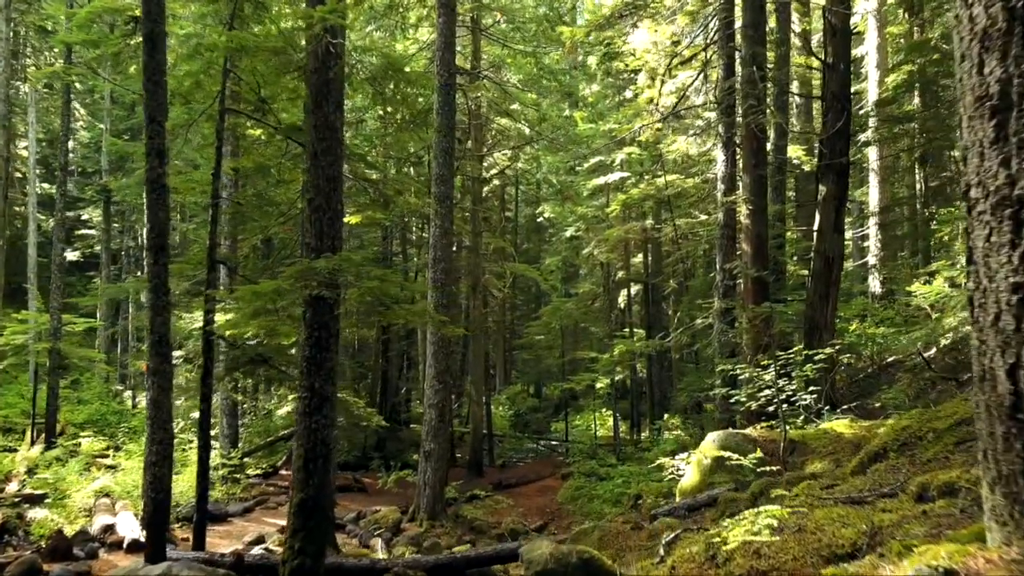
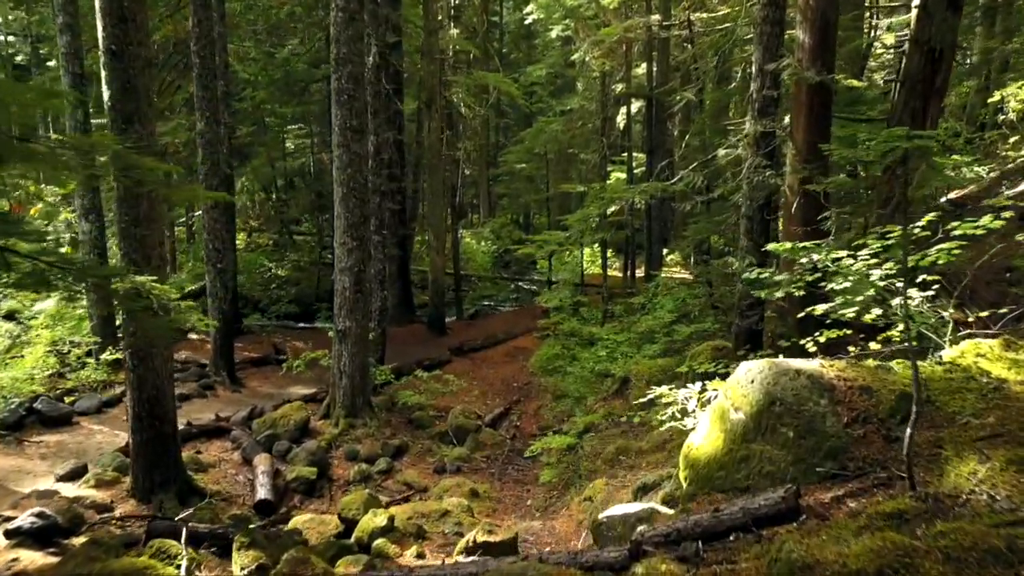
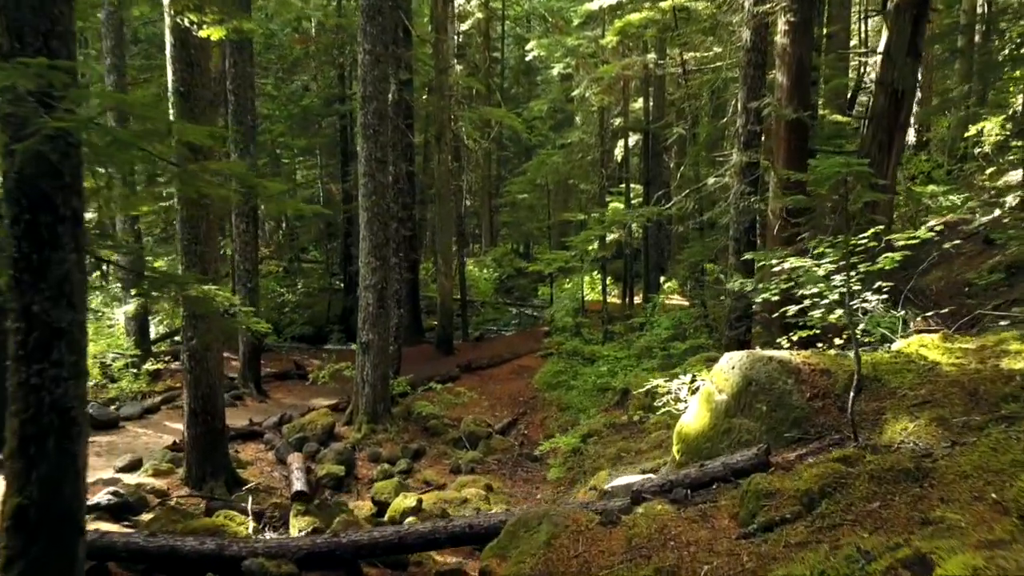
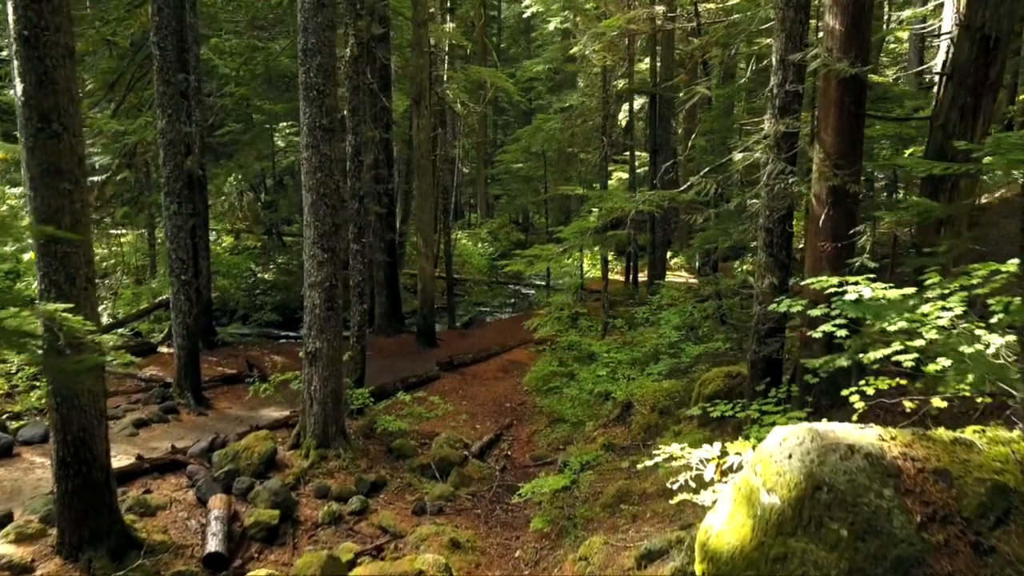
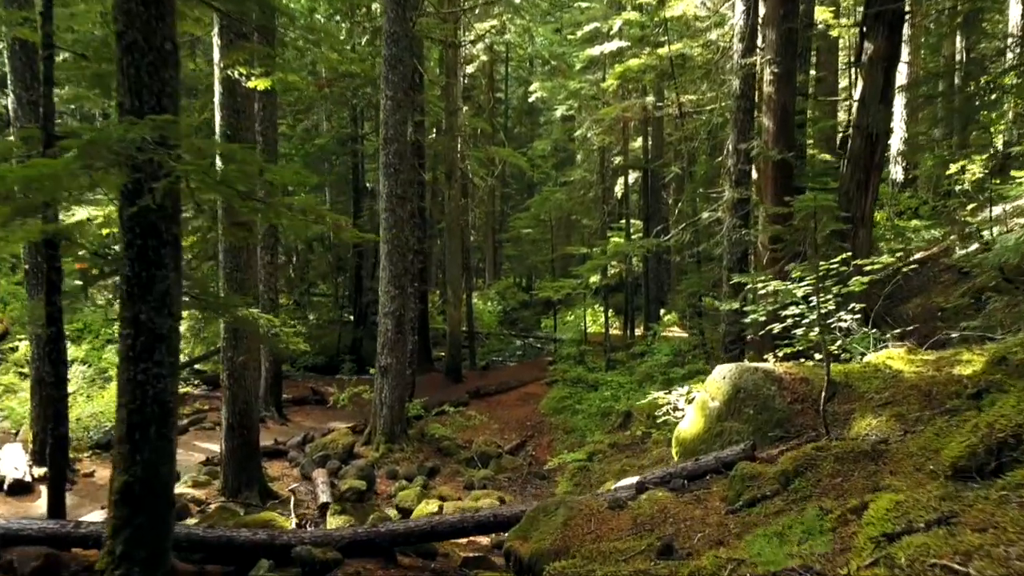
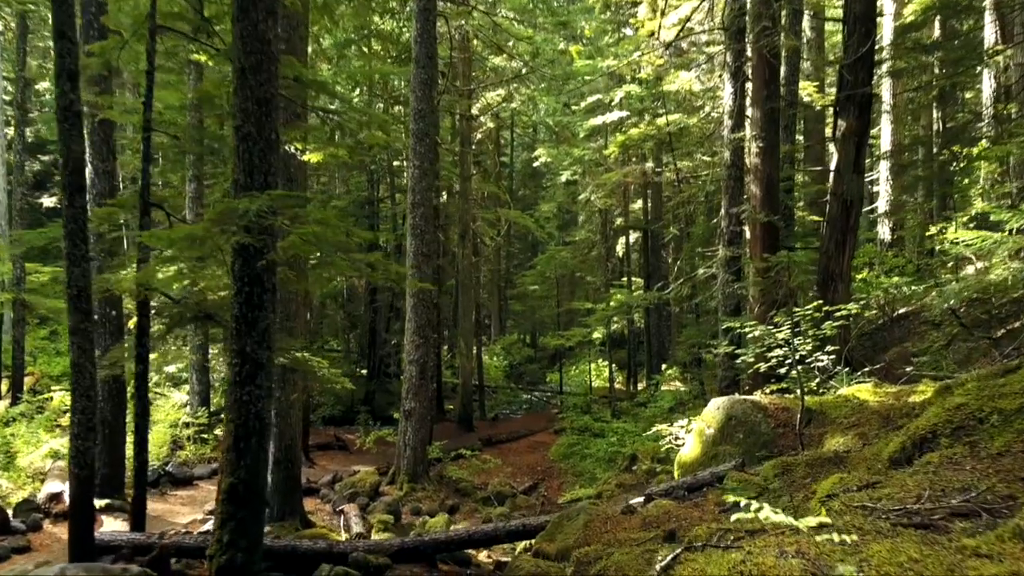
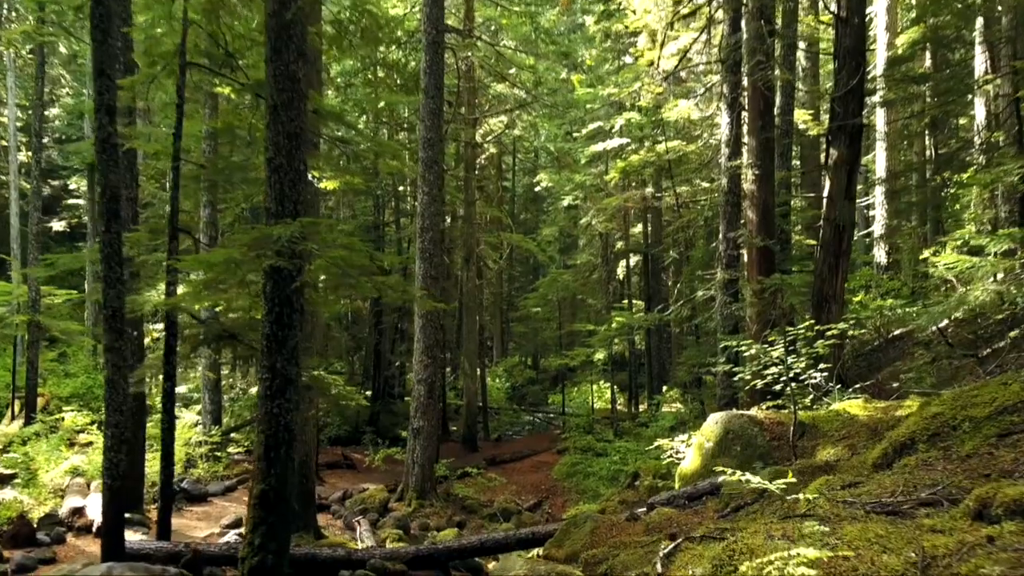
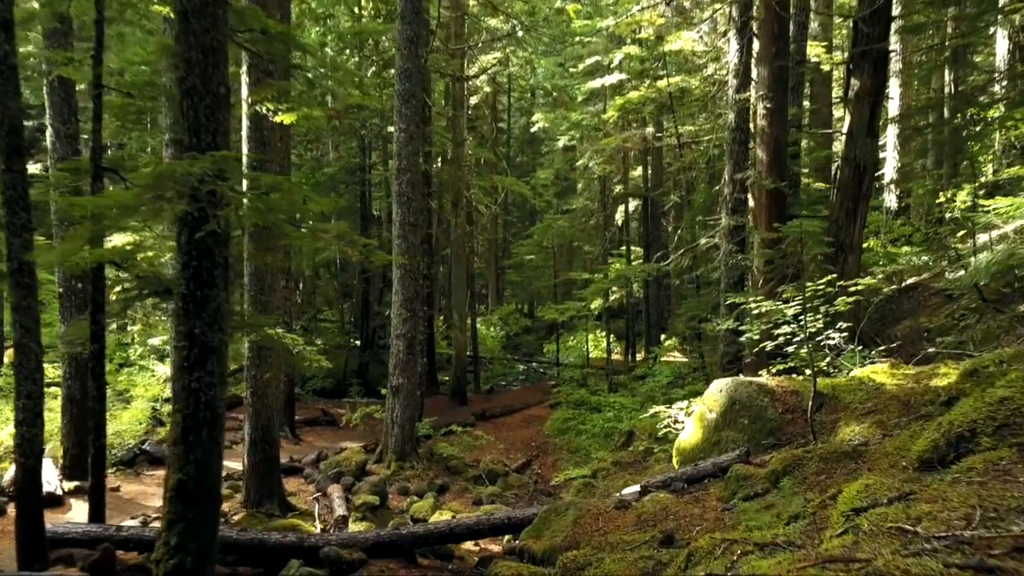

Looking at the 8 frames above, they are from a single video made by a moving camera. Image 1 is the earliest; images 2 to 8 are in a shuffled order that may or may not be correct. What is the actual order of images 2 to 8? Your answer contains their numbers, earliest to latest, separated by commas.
7, 6, 8, 5, 3, 2, 4
